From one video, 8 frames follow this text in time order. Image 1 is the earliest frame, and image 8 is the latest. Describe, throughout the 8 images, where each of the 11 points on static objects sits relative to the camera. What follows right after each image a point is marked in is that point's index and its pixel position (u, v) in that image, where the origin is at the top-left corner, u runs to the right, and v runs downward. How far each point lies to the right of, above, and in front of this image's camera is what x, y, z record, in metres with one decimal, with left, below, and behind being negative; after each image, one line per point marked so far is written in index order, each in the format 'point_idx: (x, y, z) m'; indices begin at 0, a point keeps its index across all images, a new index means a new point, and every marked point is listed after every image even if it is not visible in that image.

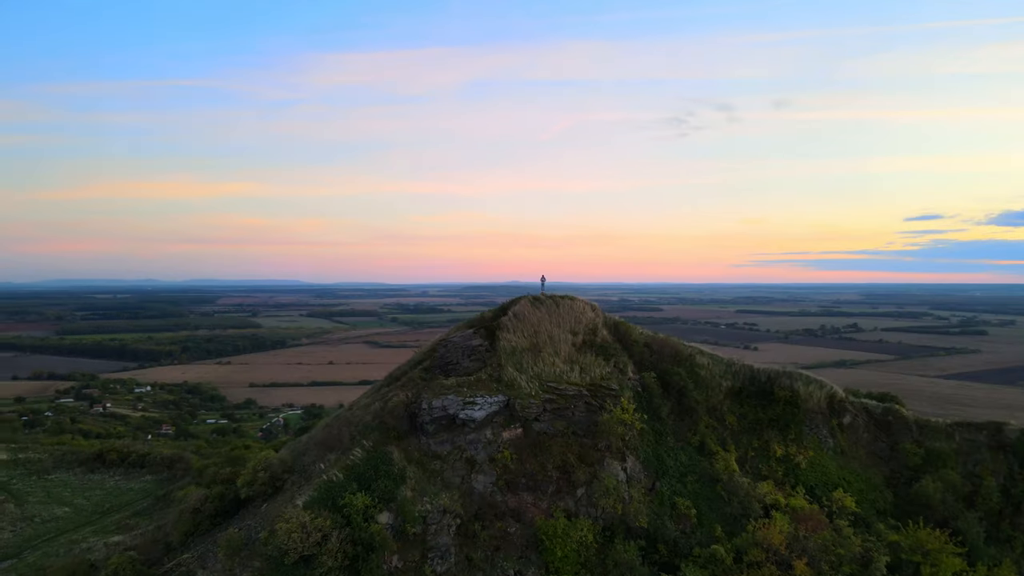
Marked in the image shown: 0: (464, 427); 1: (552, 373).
0: (-0.9, -2.5, +13.5) m
1: (+0.9, -1.7, +14.8) m
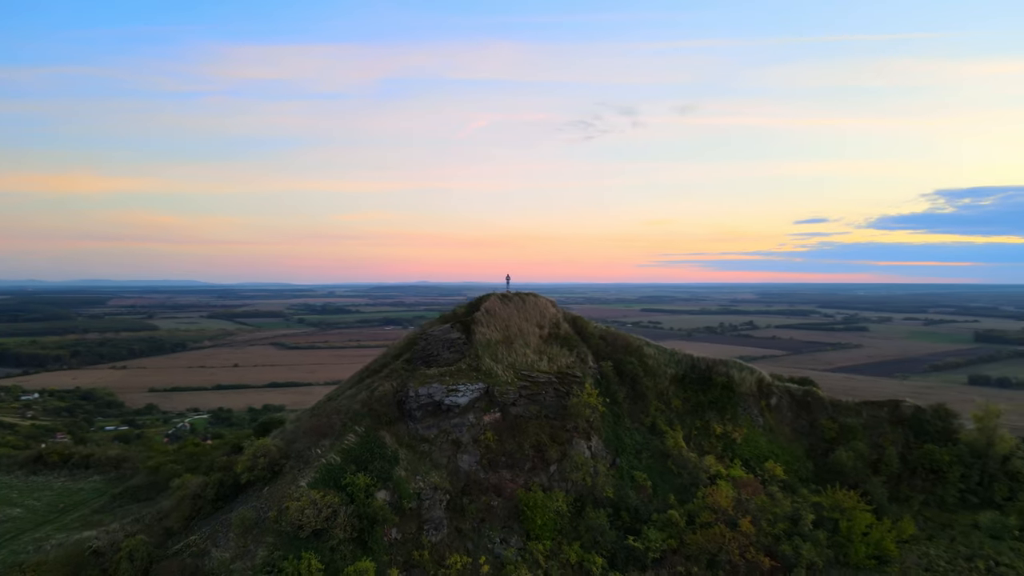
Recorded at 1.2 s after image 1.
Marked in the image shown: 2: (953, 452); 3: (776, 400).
0: (-1.3, -2.5, +14.8) m
1: (+0.4, -1.6, +16.3) m
2: (+10.6, -3.9, +17.6) m
3: (+6.8, -2.8, +18.7) m
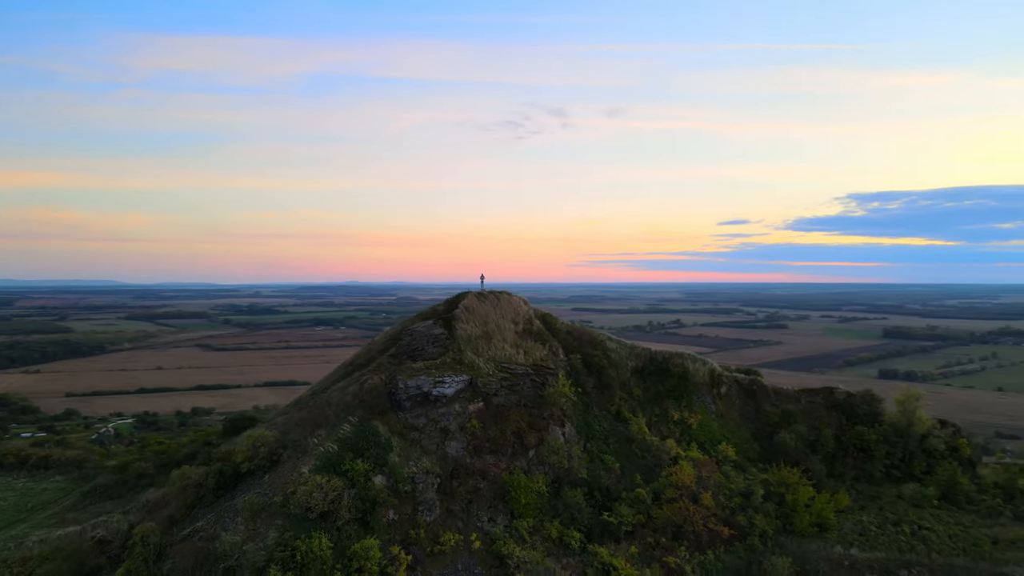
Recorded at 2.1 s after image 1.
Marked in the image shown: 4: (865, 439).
0: (-1.6, -2.5, +15.9) m
1: (-0.2, -1.6, +17.5) m
2: (+9.9, -3.9, +19.8) m
3: (+6.0, -2.8, +20.5) m
4: (+9.4, -4.0, +19.6) m
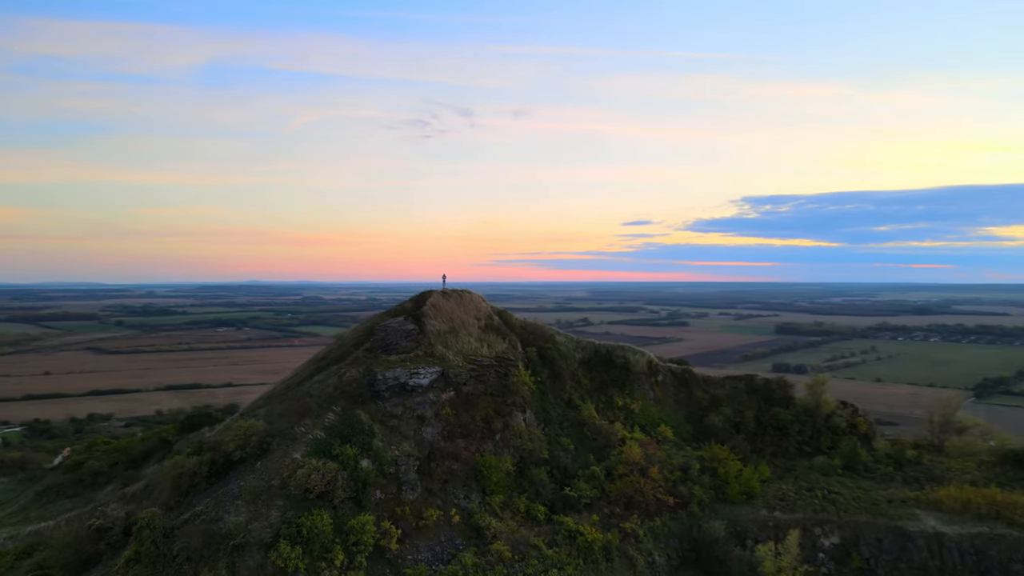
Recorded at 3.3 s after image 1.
0: (-2.3, -2.4, +17.3) m
1: (-1.1, -1.6, +19.1) m
2: (+8.6, -3.8, +22.6) m
3: (+4.7, -2.7, +22.8) m
4: (+8.2, -4.0, +22.3) m
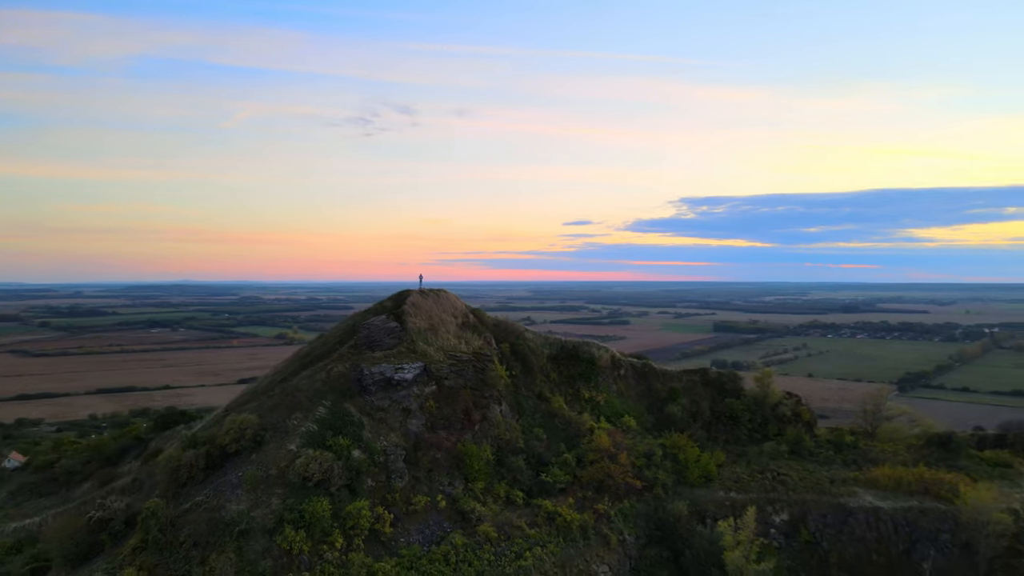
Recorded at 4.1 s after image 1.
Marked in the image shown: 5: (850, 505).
0: (-2.8, -2.4, +18.2) m
1: (-1.7, -1.6, +20.1) m
2: (+7.7, -3.8, +24.4) m
3: (+3.7, -2.7, +24.3) m
4: (+7.2, -3.9, +24.1) m
5: (+8.8, -5.7, +19.2) m
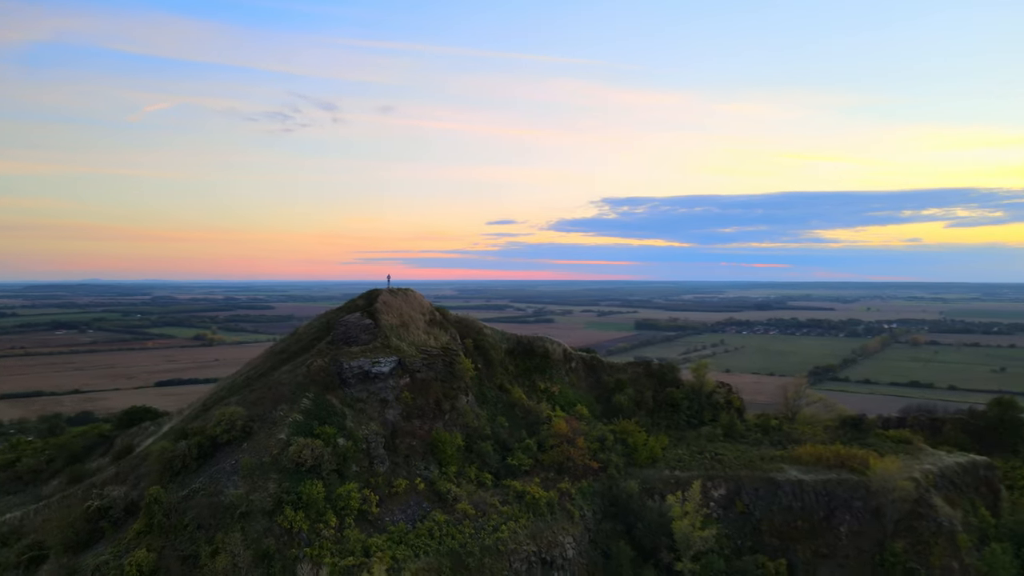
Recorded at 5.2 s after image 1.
0: (-3.7, -2.4, +19.5) m
1: (-2.7, -1.5, +21.5) m
2: (+6.2, -3.8, +26.7) m
3: (+2.2, -2.7, +26.2) m
4: (+5.8, -3.9, +26.4) m
5: (+7.9, -5.6, +21.7) m
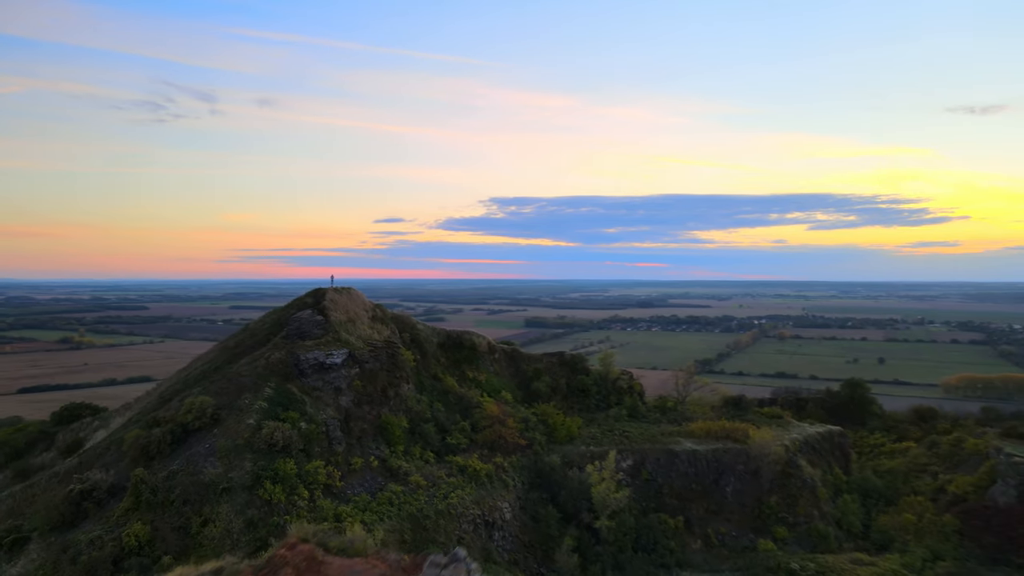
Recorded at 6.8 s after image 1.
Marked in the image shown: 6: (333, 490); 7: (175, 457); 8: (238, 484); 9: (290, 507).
0: (-5.4, -2.4, +21.5) m
1: (-4.8, -1.5, +23.6) m
2: (+3.3, -3.7, +30.1) m
3: (-0.6, -2.6, +29.1) m
4: (+2.9, -3.8, +29.7) m
5: (+5.7, -5.6, +25.4) m
6: (-4.5, -5.1, +18.5) m
7: (-8.2, -4.1, +18.0) m
8: (-6.3, -4.5, +17.1) m
9: (-5.2, -5.1, +17.2) m
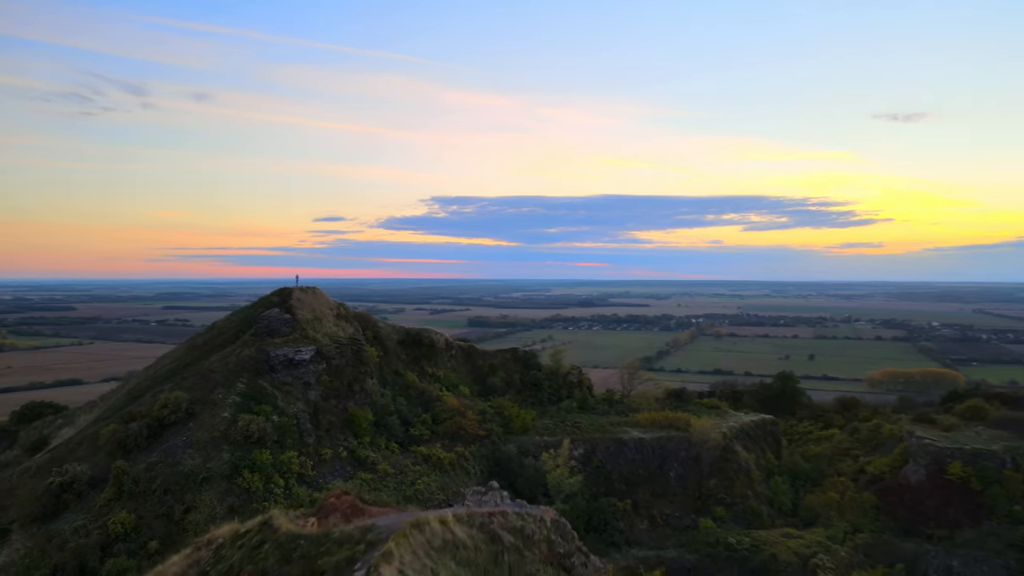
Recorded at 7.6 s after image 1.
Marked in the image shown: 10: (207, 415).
0: (-6.6, -2.4, +22.5) m
1: (-6.2, -1.5, +24.6) m
2: (+1.4, -3.7, +31.7) m
3: (-2.4, -2.6, +30.4) m
4: (+1.0, -3.8, +31.3) m
5: (+4.1, -5.5, +27.2) m
6: (-5.4, -5.1, +19.6) m
7: (-9.1, -4.1, +18.8) m
8: (-7.2, -4.5, +18.0) m
9: (-6.0, -5.1, +18.2) m
10: (-8.1, -3.4, +19.7) m
